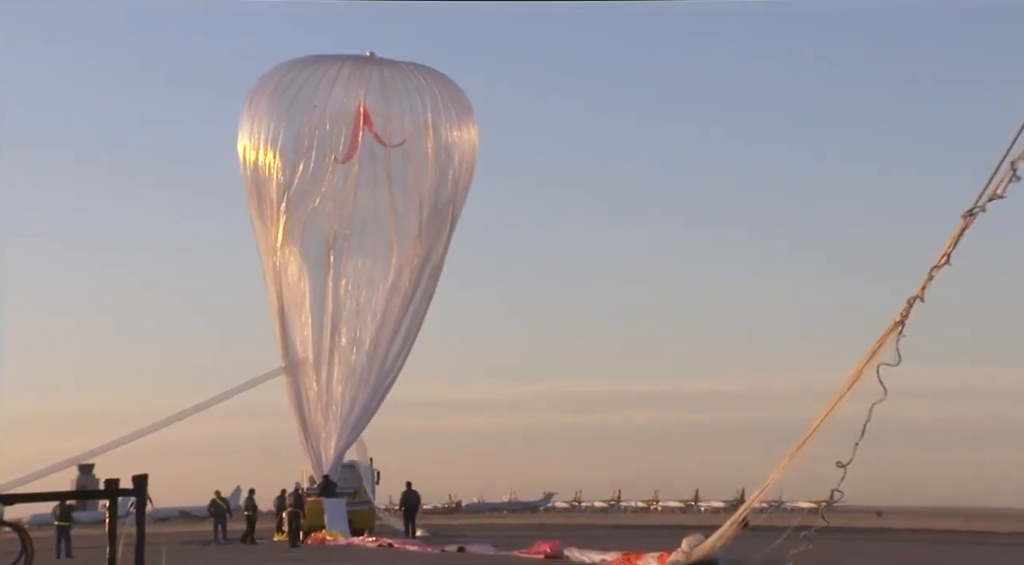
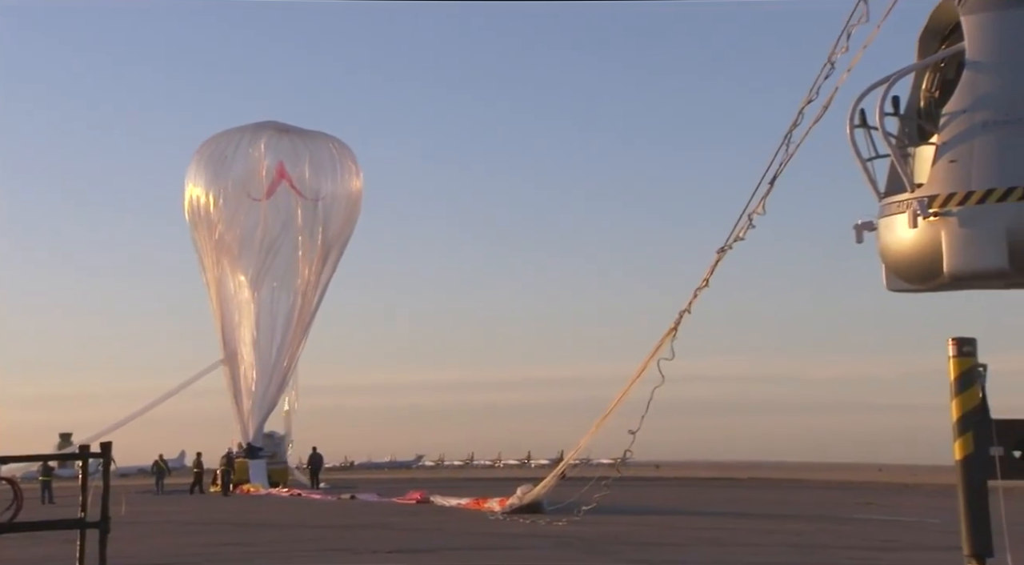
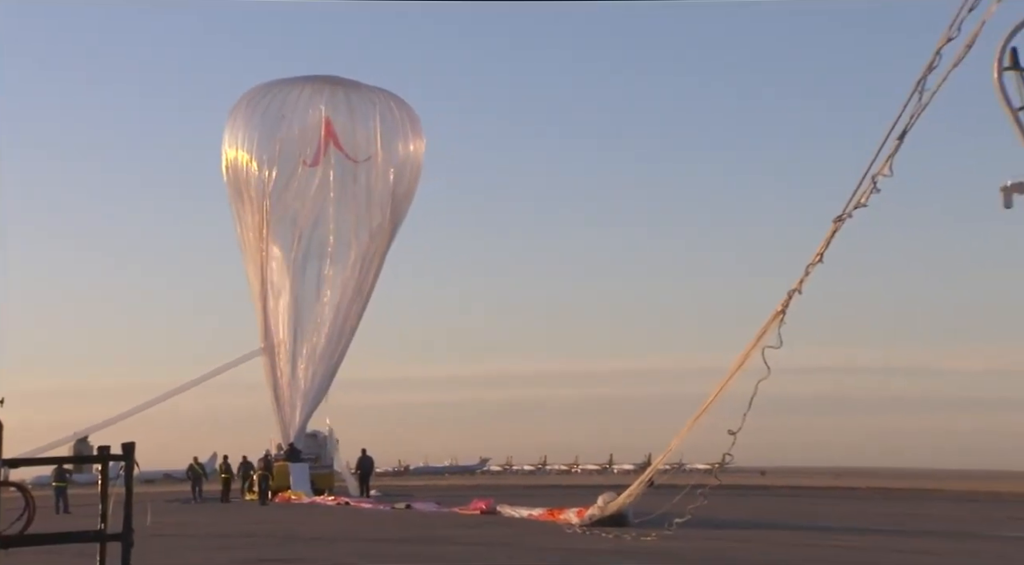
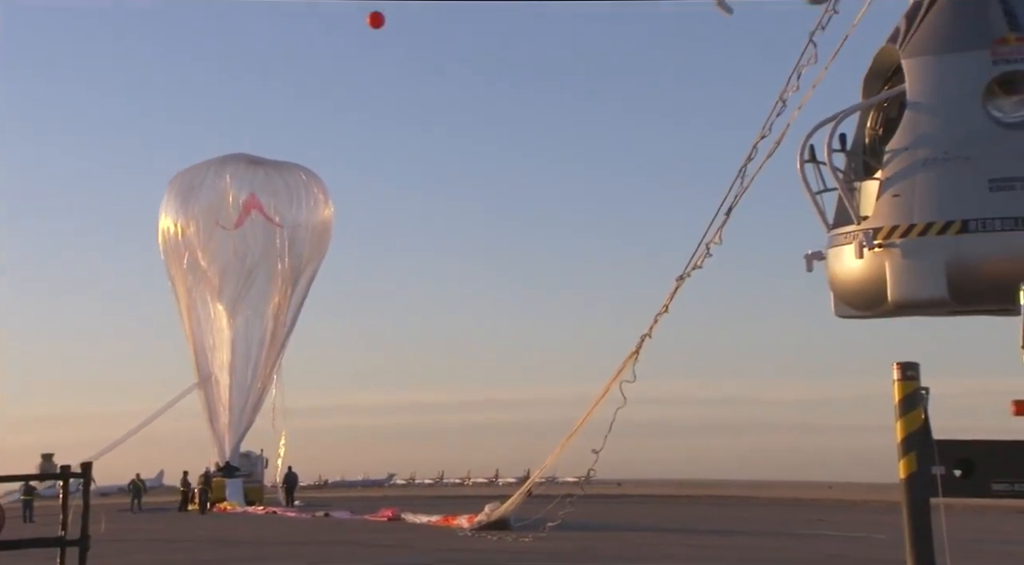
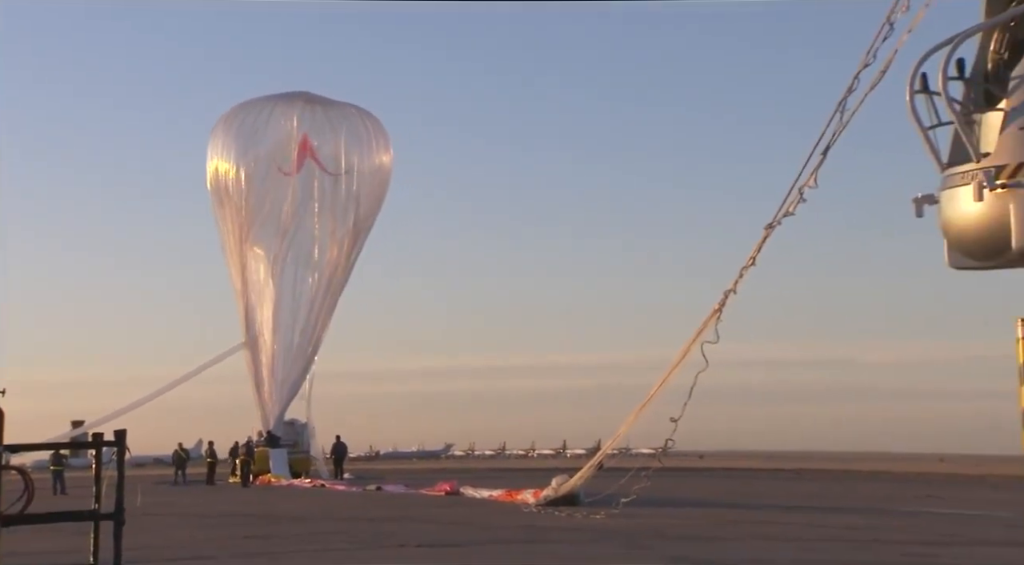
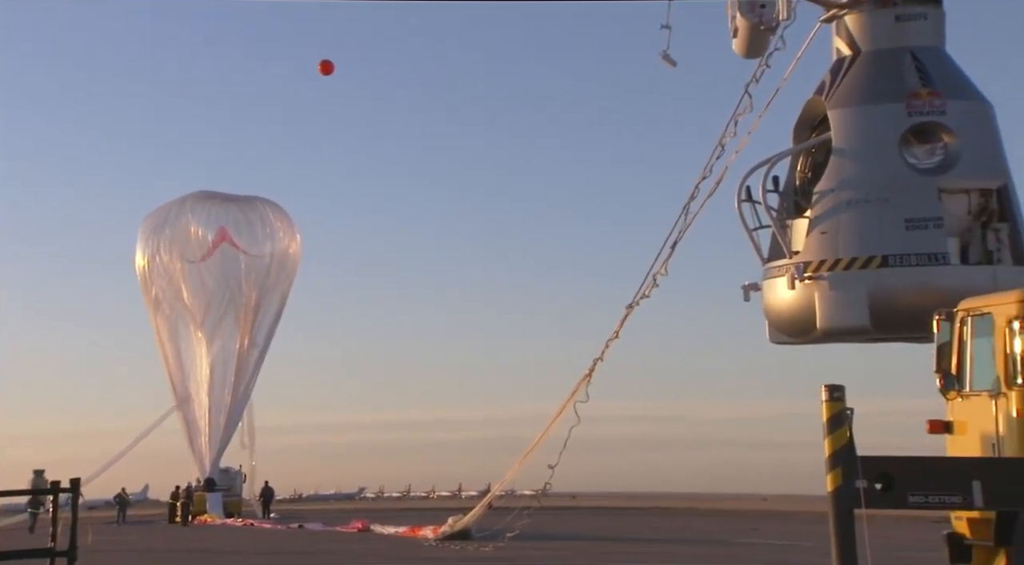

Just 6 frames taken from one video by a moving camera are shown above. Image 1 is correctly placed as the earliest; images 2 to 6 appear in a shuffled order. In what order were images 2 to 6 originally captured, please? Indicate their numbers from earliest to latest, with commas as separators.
3, 5, 2, 4, 6
